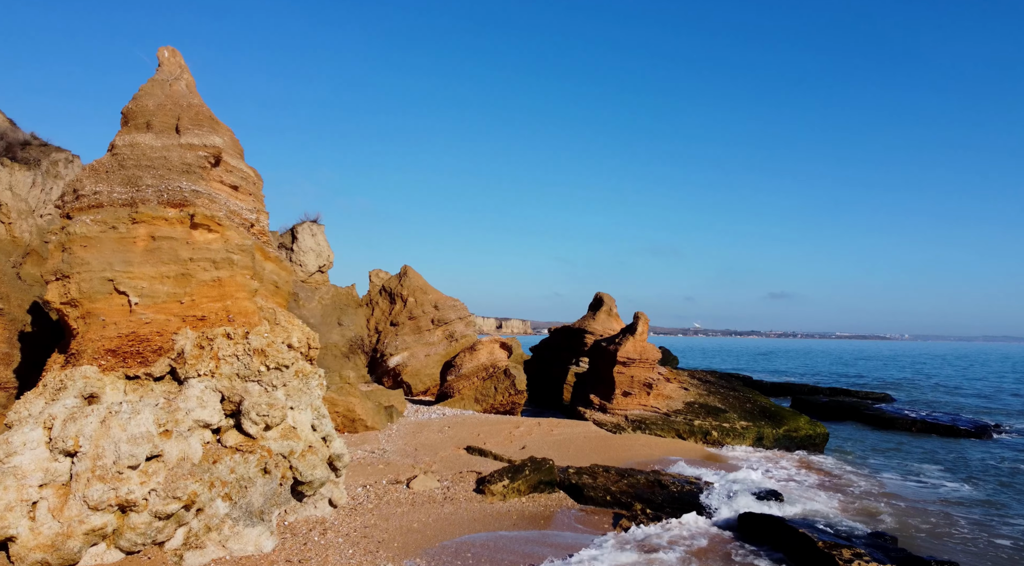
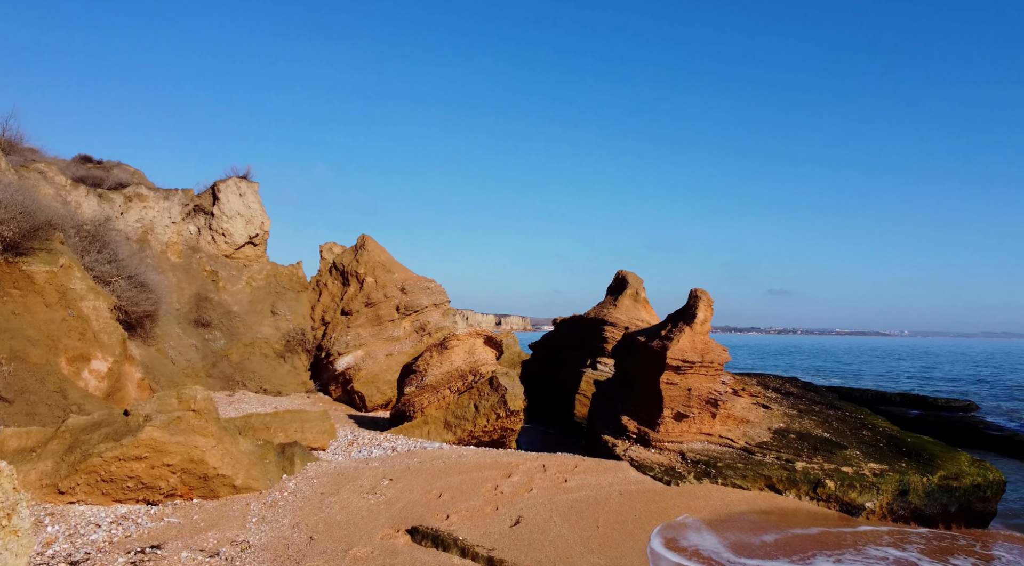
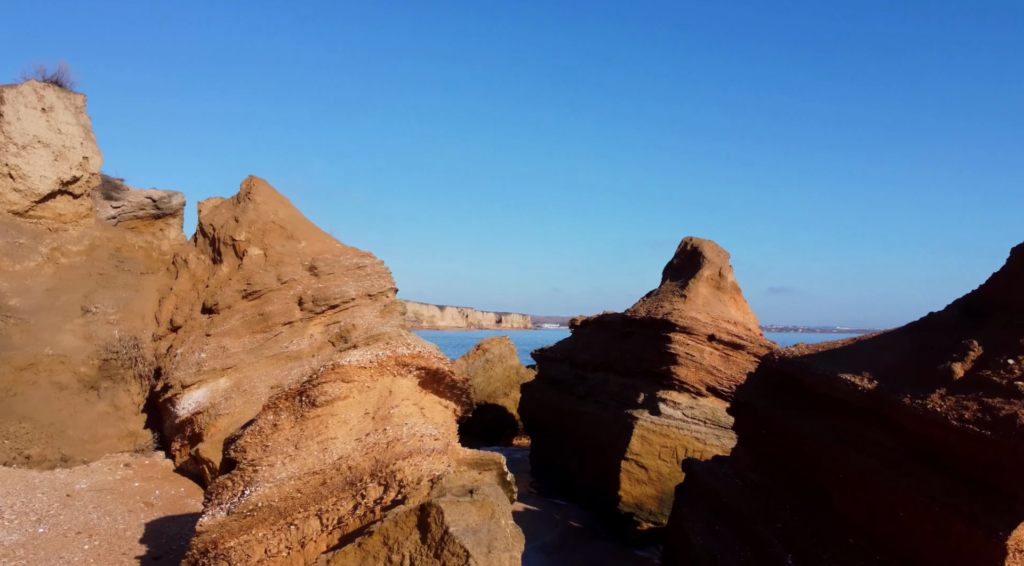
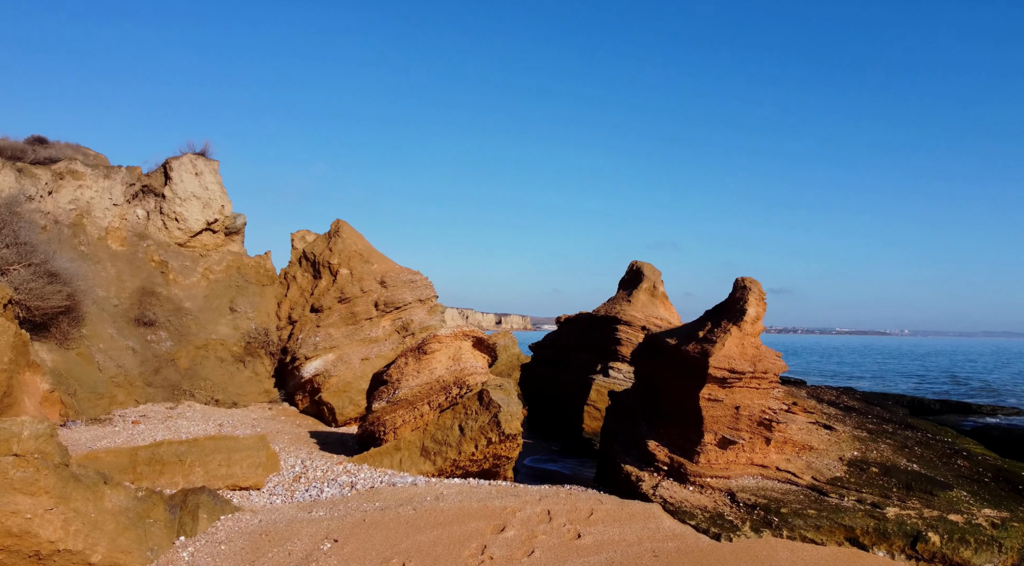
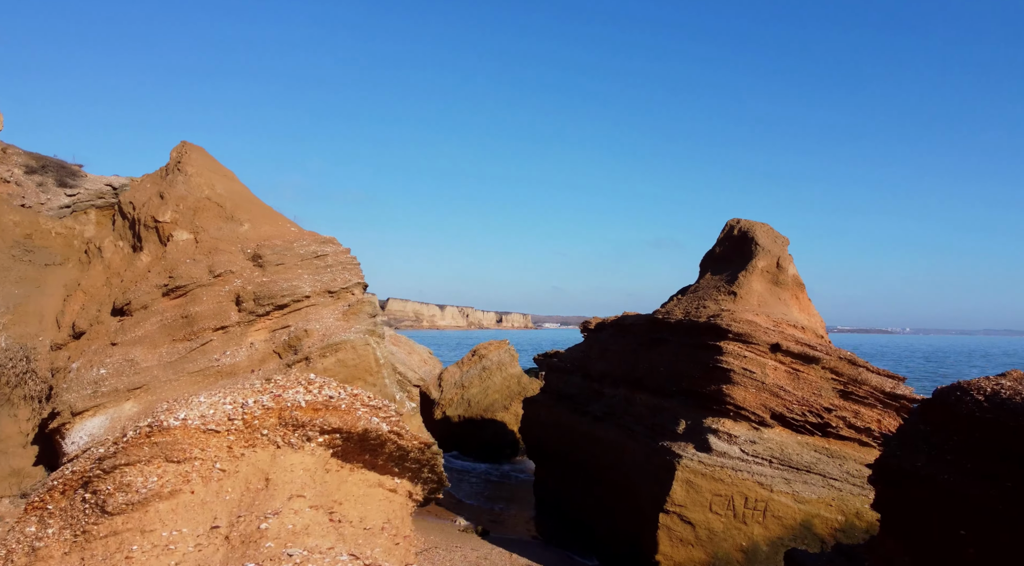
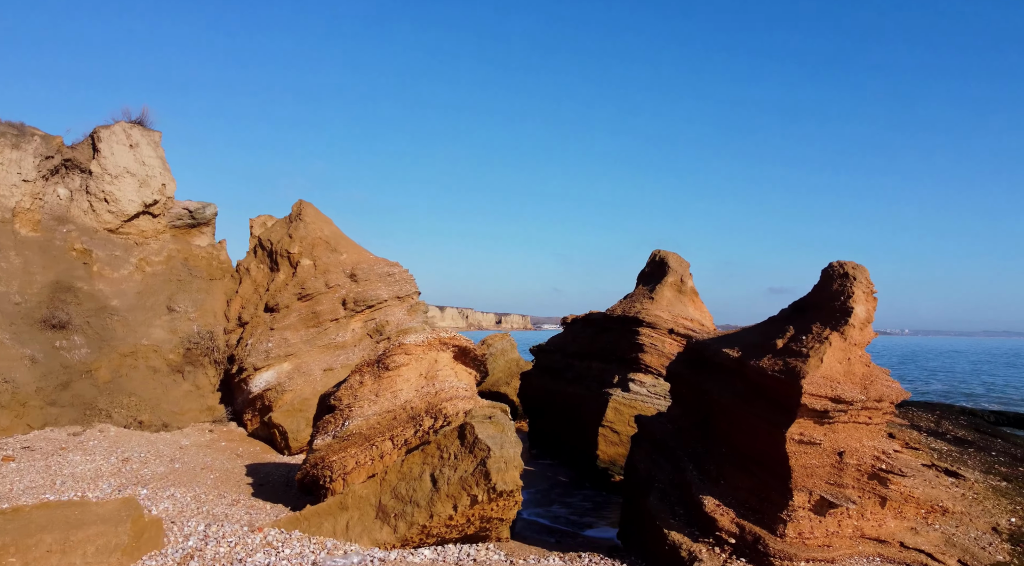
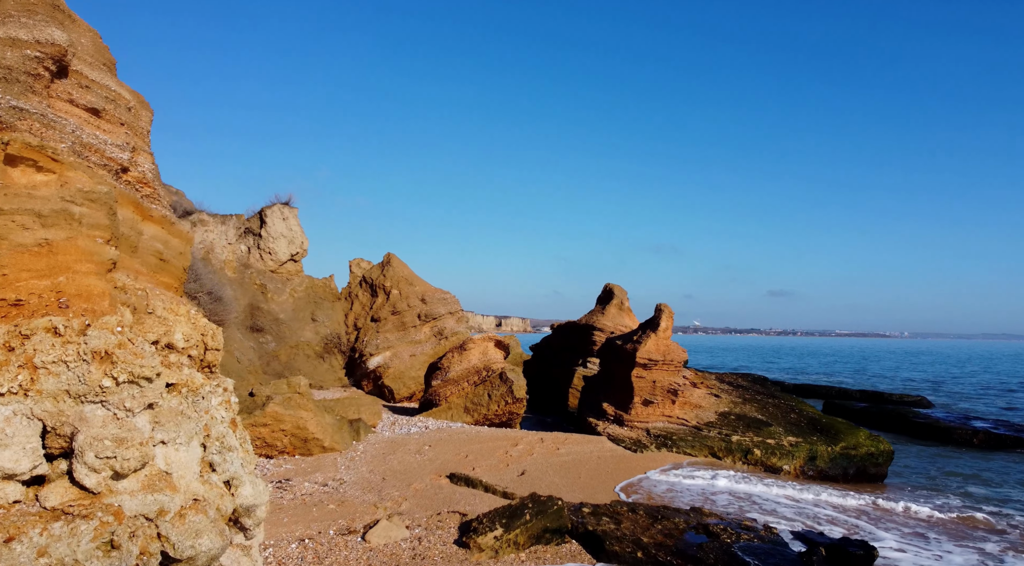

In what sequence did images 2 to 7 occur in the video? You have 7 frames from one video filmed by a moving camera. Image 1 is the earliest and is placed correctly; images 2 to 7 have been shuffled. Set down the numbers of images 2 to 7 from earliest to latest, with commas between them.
7, 2, 4, 6, 3, 5
